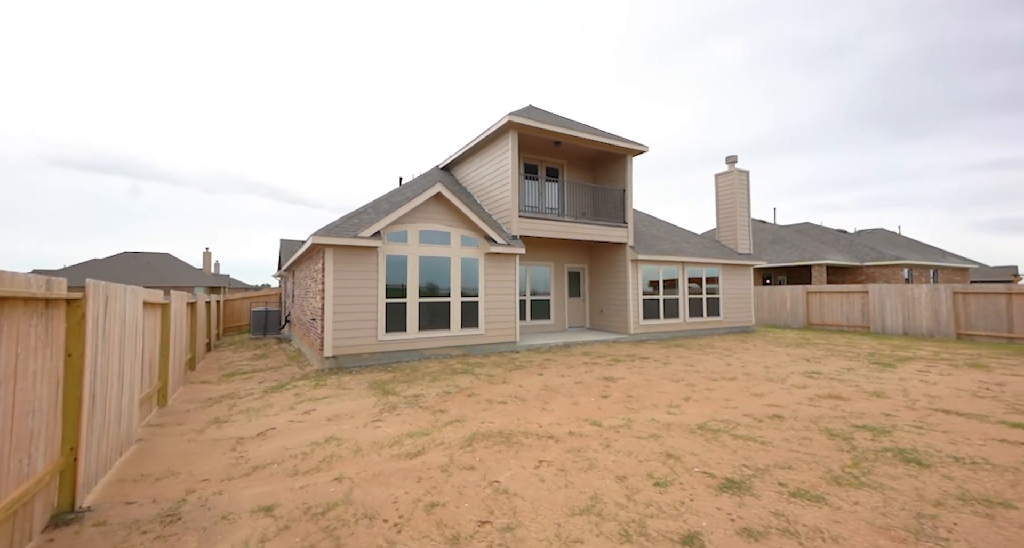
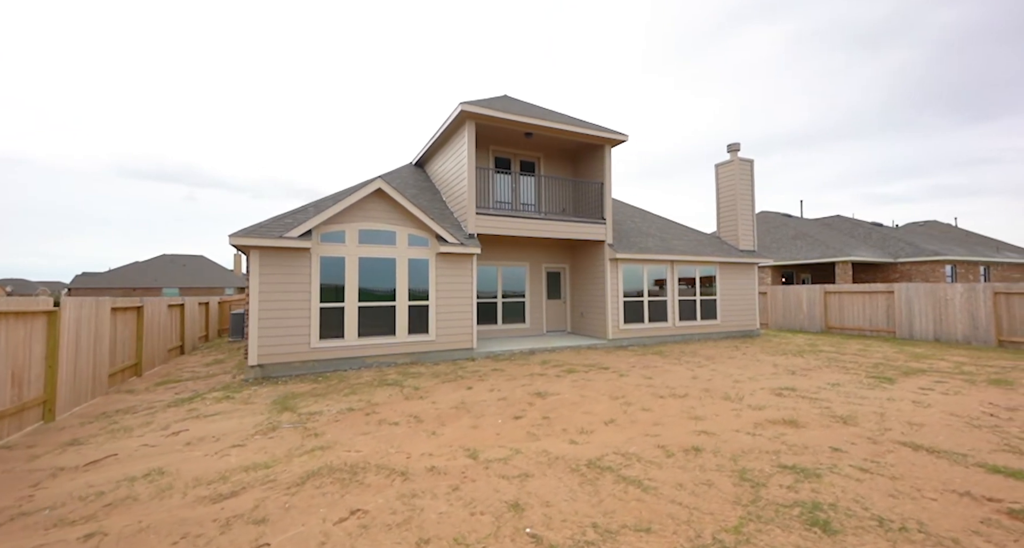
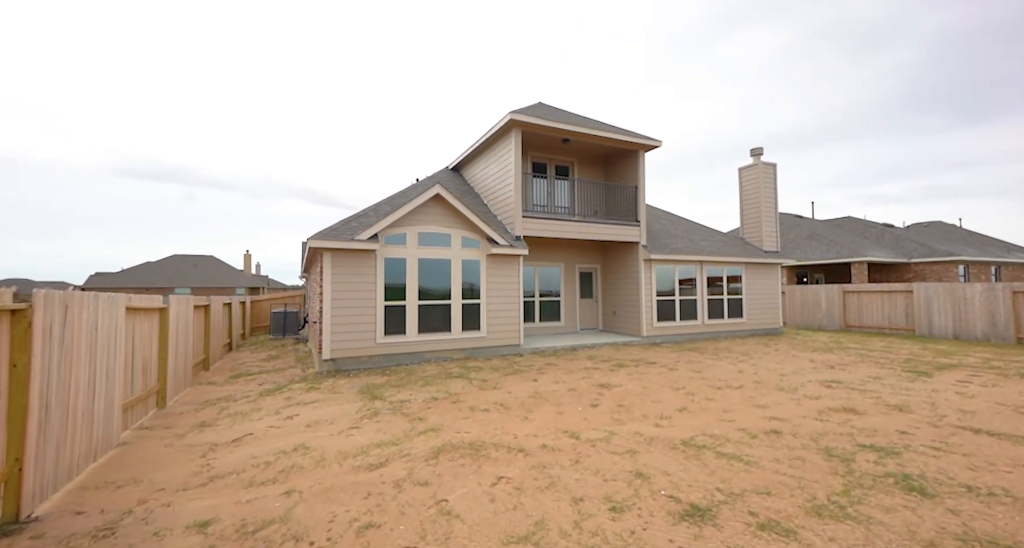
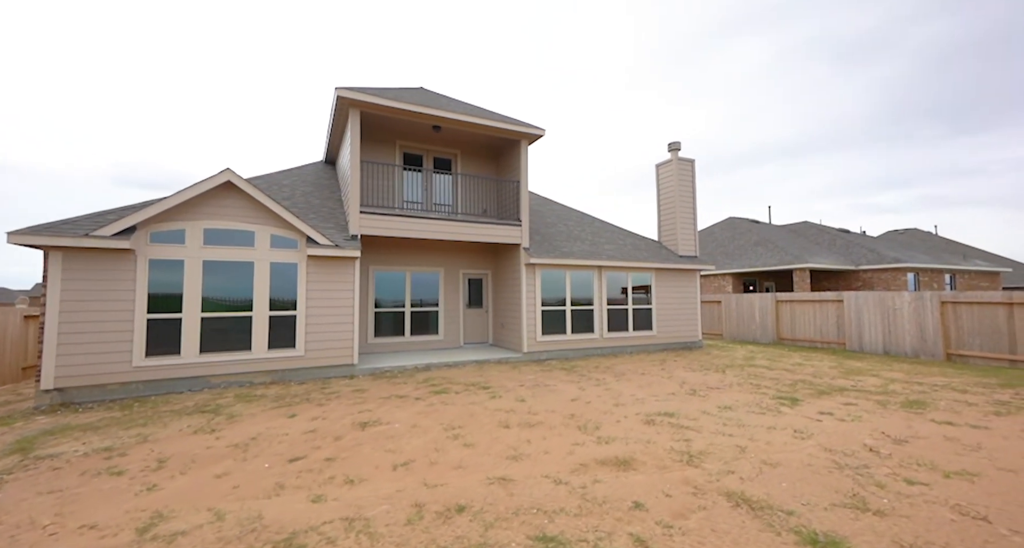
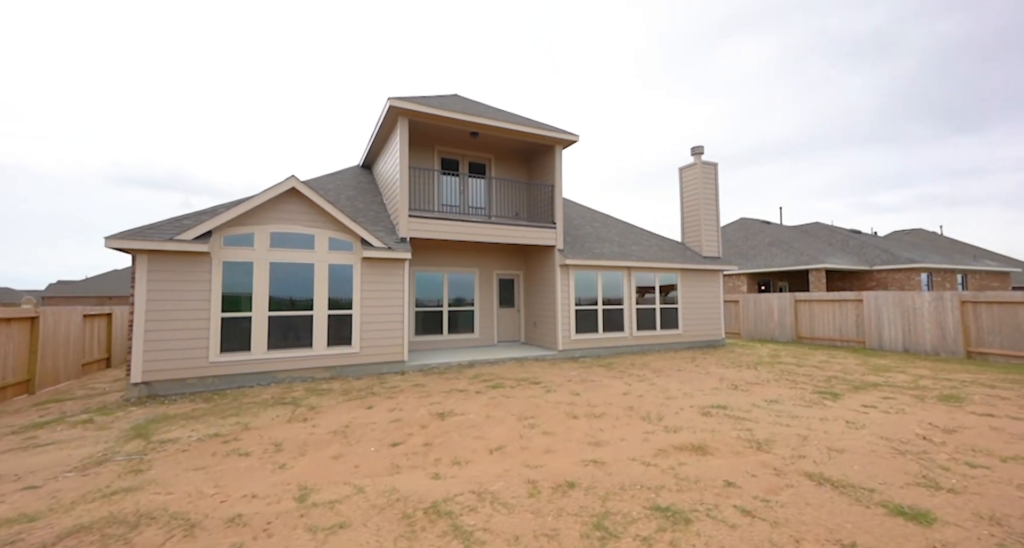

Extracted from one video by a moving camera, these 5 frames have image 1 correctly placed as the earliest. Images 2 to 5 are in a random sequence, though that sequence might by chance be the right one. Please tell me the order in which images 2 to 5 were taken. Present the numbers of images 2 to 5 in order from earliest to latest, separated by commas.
3, 2, 5, 4
